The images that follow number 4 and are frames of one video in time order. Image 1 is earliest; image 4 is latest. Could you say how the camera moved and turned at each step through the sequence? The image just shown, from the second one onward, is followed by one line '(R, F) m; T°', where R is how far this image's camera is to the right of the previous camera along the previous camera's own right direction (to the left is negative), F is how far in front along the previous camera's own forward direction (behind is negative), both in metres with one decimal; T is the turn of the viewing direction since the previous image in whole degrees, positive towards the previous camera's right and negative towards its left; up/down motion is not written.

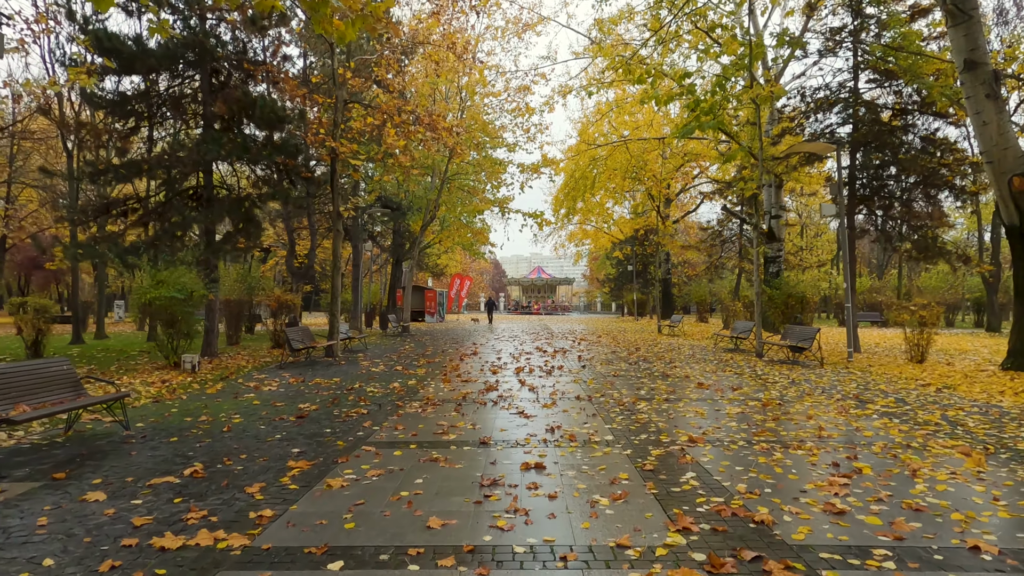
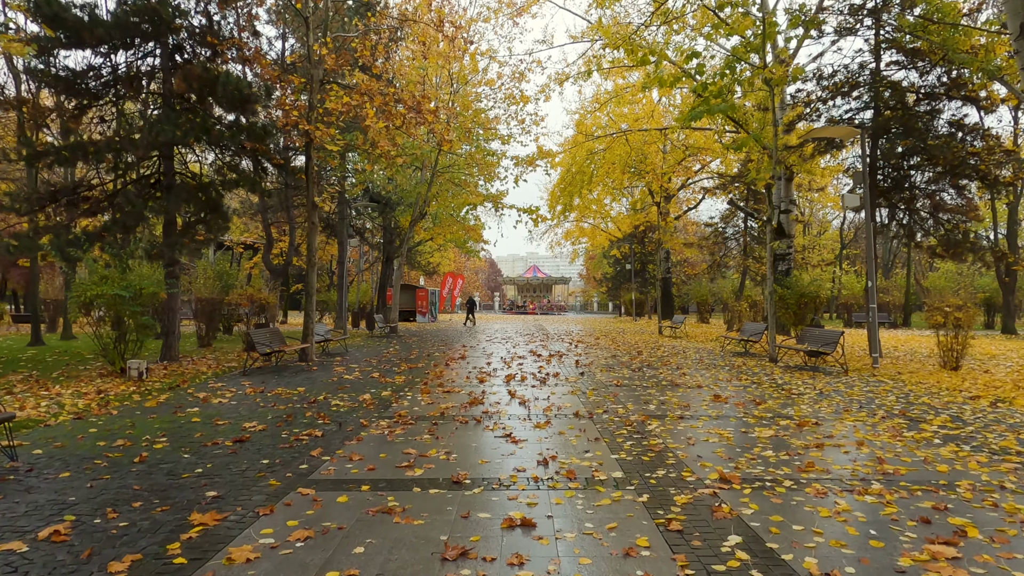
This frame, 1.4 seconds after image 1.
(+0.1, +1.1) m; 0°
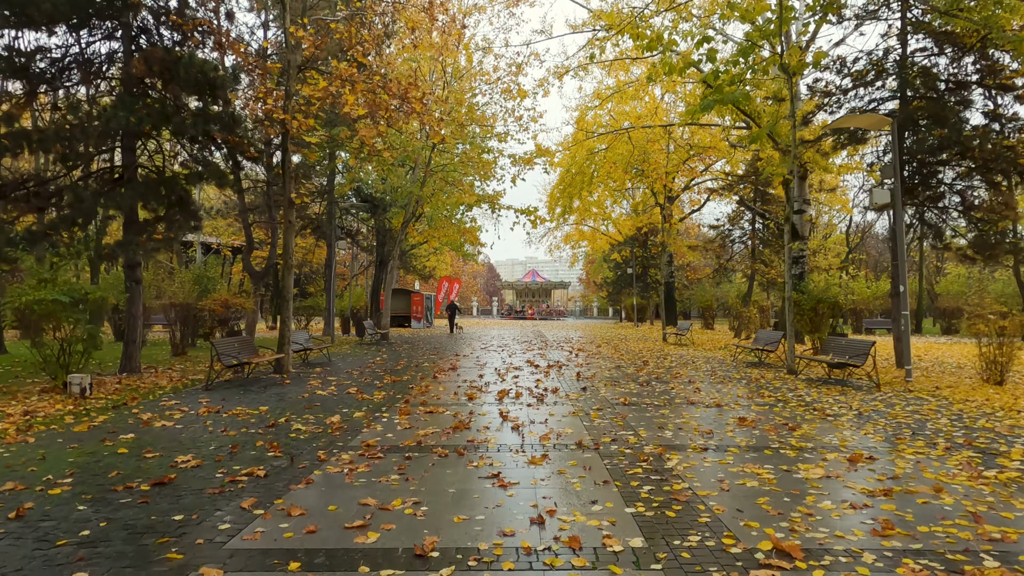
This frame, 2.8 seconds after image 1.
(+0.1, +1.0) m; 0°
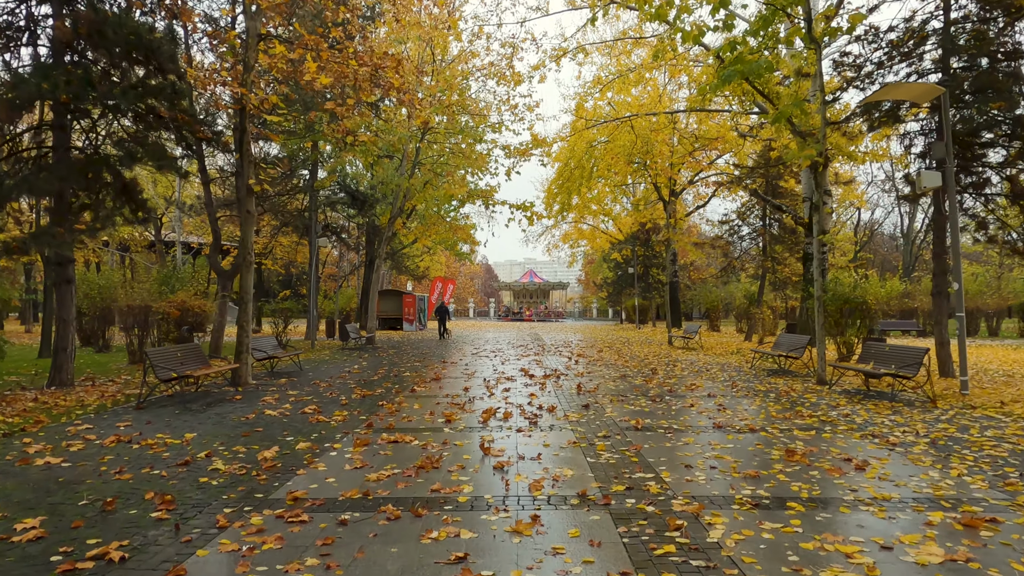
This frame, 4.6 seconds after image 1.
(+0.1, +1.4) m; 0°
